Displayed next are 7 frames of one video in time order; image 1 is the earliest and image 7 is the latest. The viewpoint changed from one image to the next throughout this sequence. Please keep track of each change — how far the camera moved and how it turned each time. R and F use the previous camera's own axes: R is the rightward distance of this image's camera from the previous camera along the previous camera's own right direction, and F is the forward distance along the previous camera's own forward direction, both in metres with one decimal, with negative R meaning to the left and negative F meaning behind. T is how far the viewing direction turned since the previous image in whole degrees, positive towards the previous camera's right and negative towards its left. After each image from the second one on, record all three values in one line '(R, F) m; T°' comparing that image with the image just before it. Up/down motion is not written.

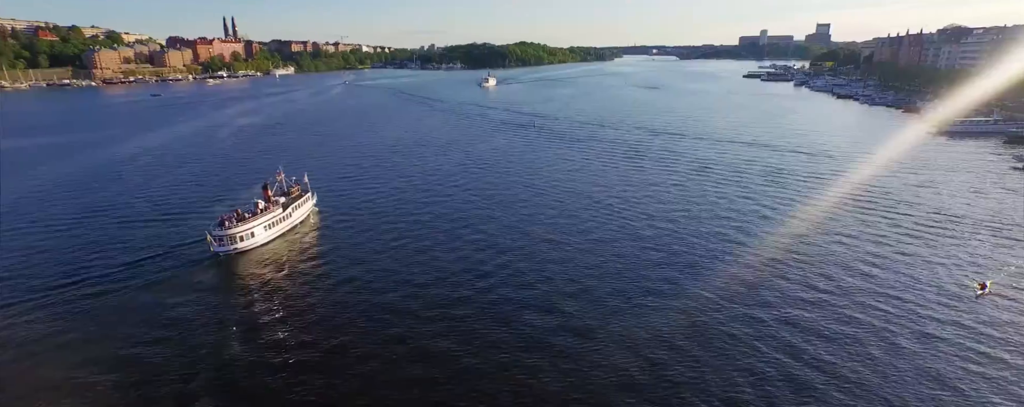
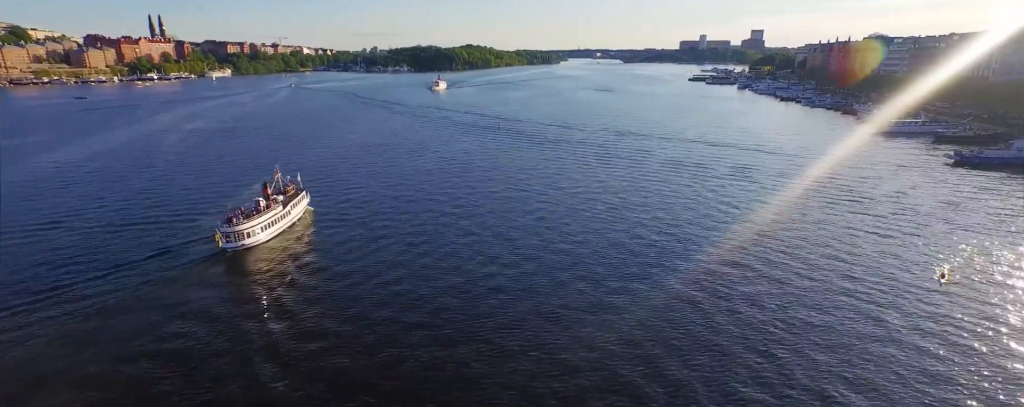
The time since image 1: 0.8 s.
(-0.7, -0.2) m; +5°
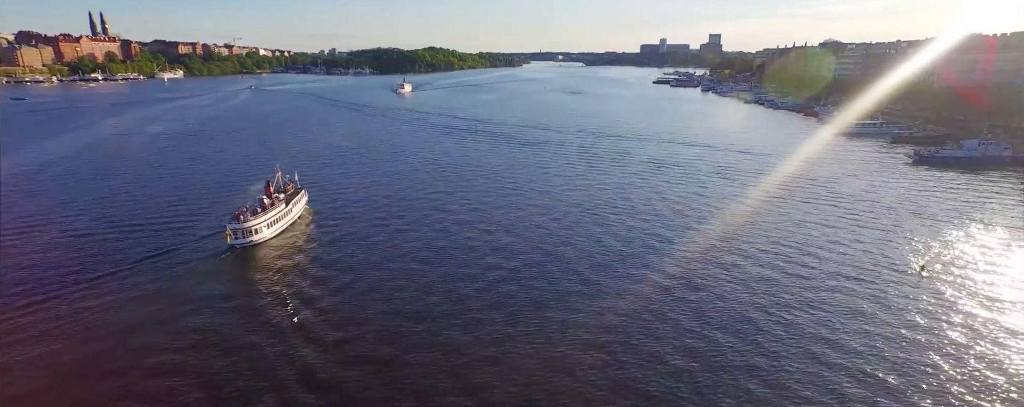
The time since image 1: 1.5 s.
(-0.5, -0.2) m; +3°
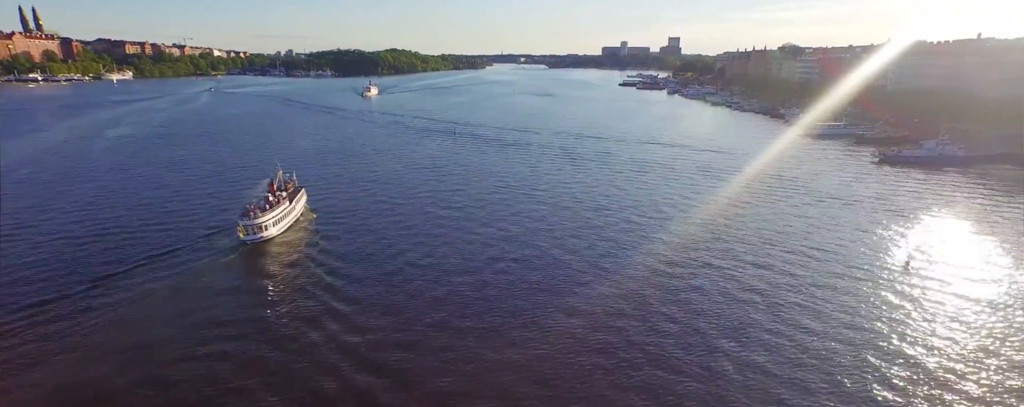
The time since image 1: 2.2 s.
(-0.5, -0.1) m; +3°
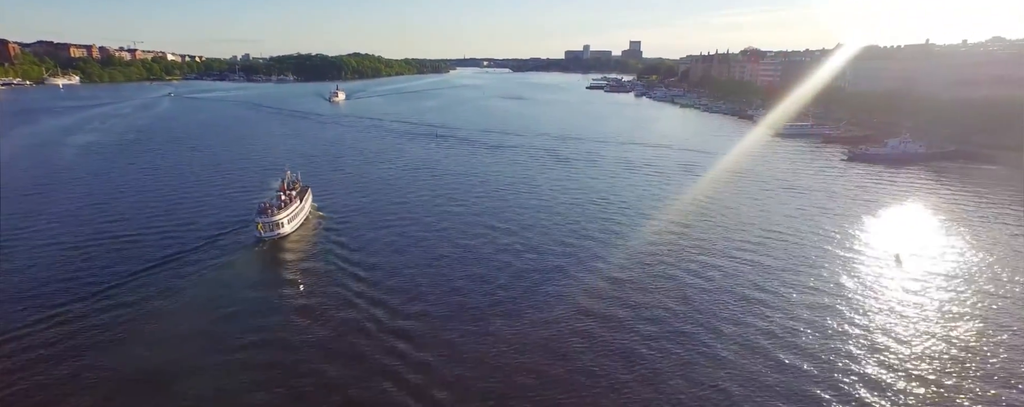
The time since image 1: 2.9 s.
(-0.6, -0.3) m; +3°
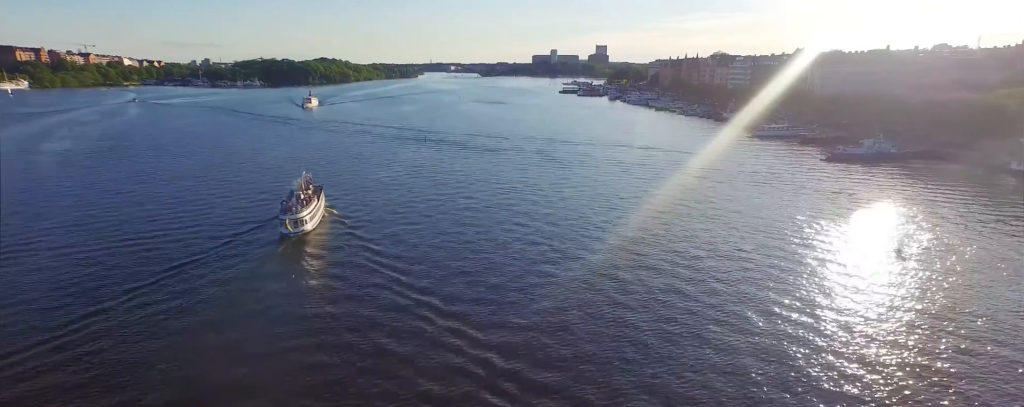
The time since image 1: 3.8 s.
(-0.6, -0.3) m; +2°
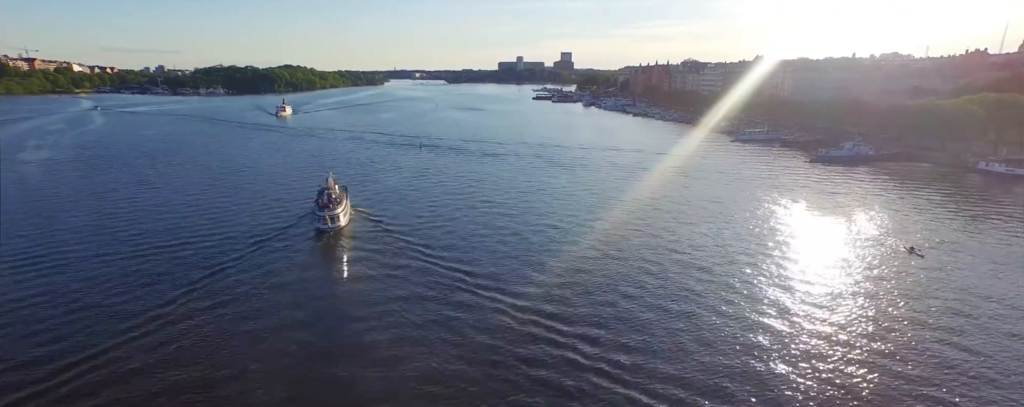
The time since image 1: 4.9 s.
(-0.8, -0.4) m; +2°
